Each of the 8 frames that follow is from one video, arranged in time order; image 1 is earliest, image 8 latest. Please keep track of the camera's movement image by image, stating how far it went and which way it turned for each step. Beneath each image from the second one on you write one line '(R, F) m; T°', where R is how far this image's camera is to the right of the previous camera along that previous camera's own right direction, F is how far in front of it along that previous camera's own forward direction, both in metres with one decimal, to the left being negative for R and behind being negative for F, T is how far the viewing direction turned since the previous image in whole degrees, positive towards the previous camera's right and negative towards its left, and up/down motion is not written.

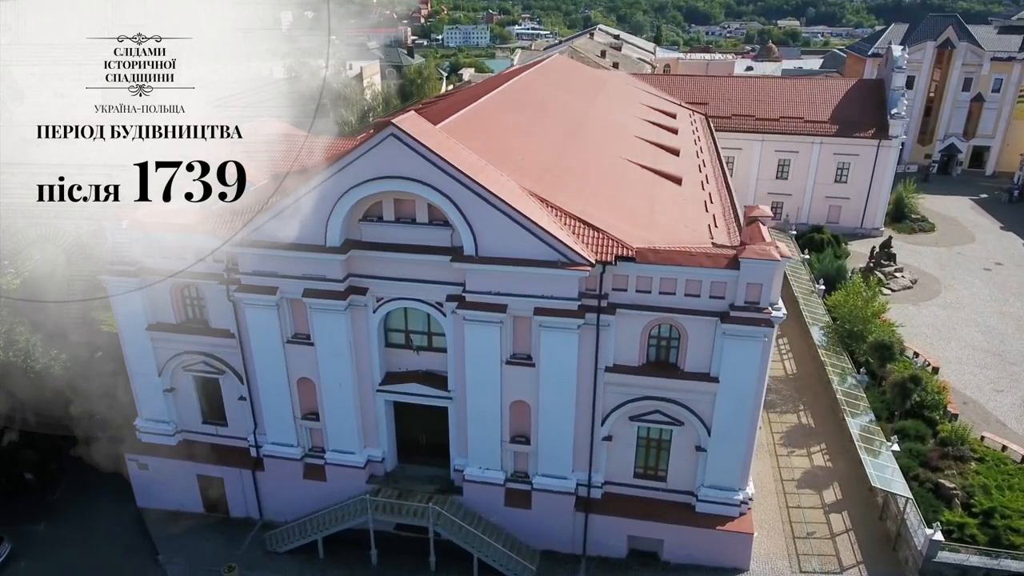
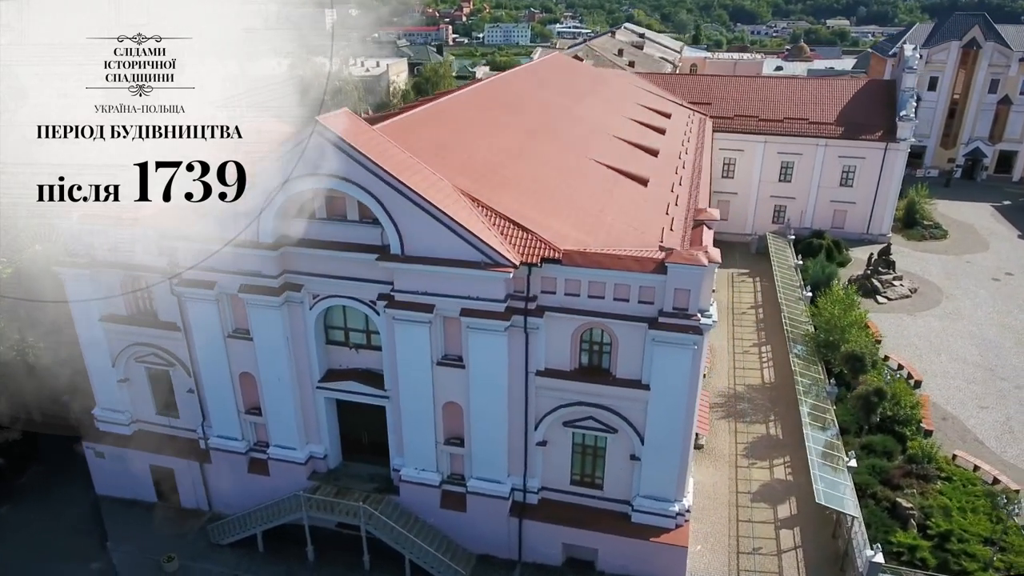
(+2.8, +0.4) m; -3°
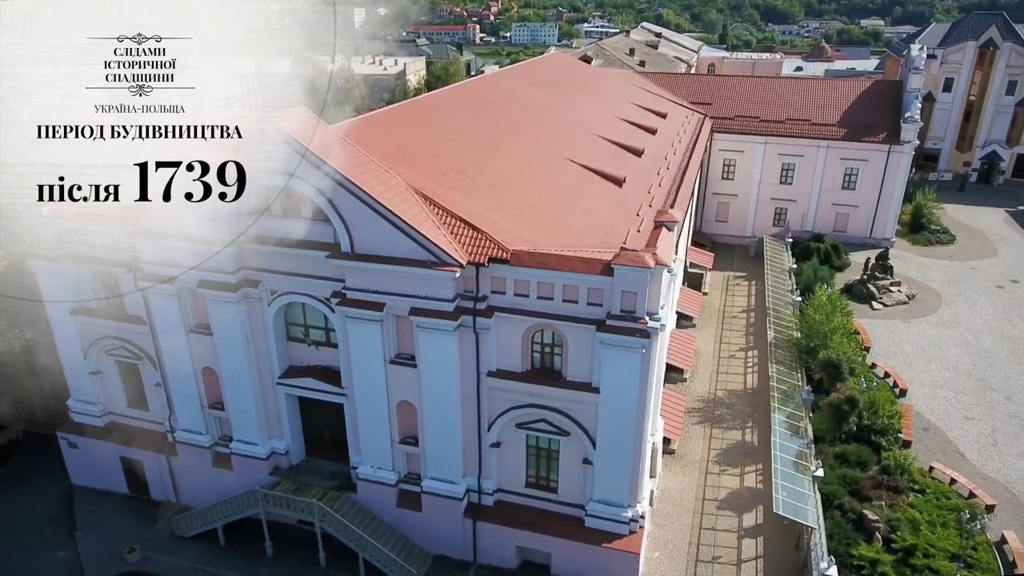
(+1.9, +0.2) m; -2°
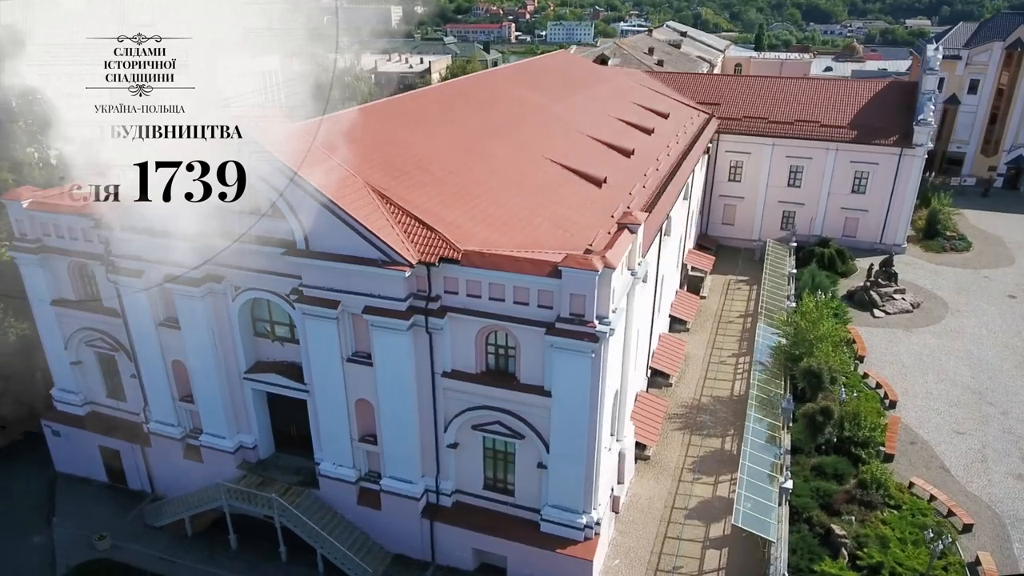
(+1.9, +0.2) m; -3°
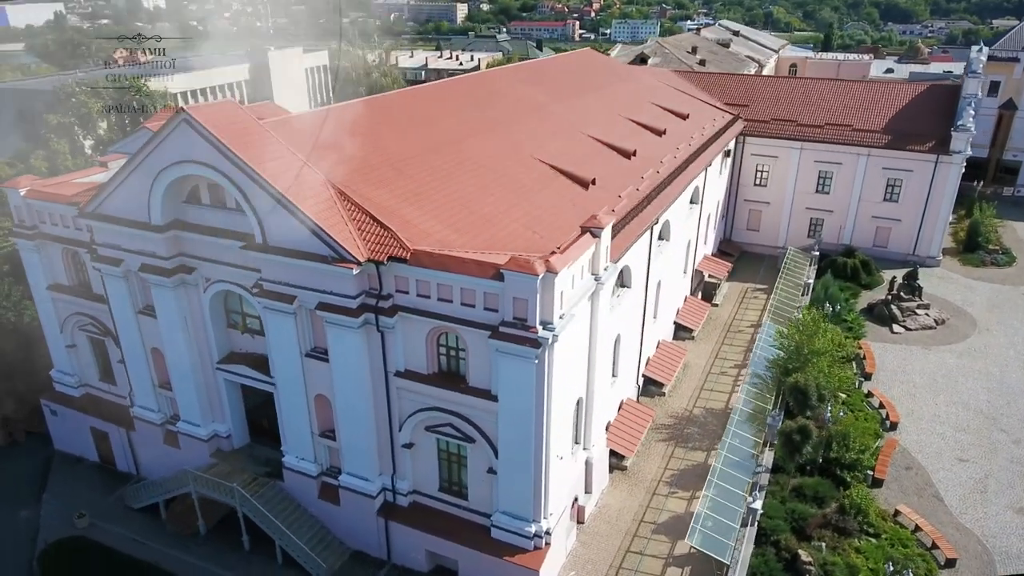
(+2.5, +0.4) m; -5°
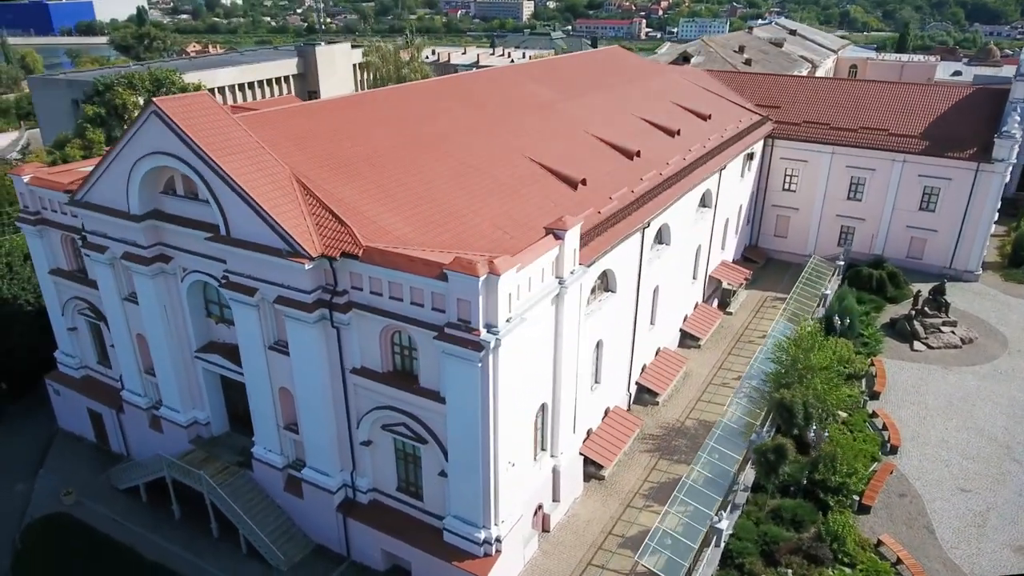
(+2.4, +0.5) m; -5°
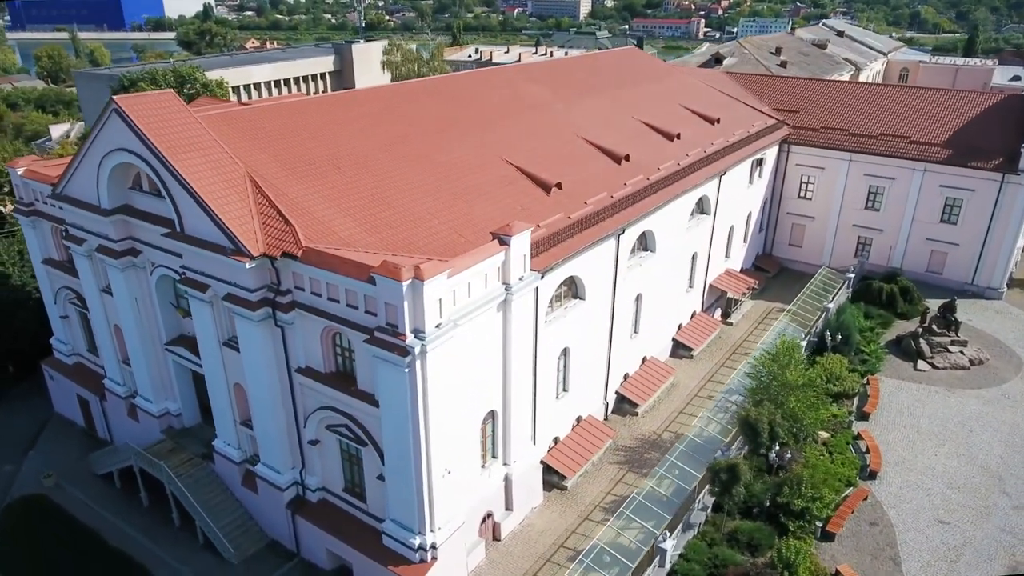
(+2.6, +0.4) m; -4°
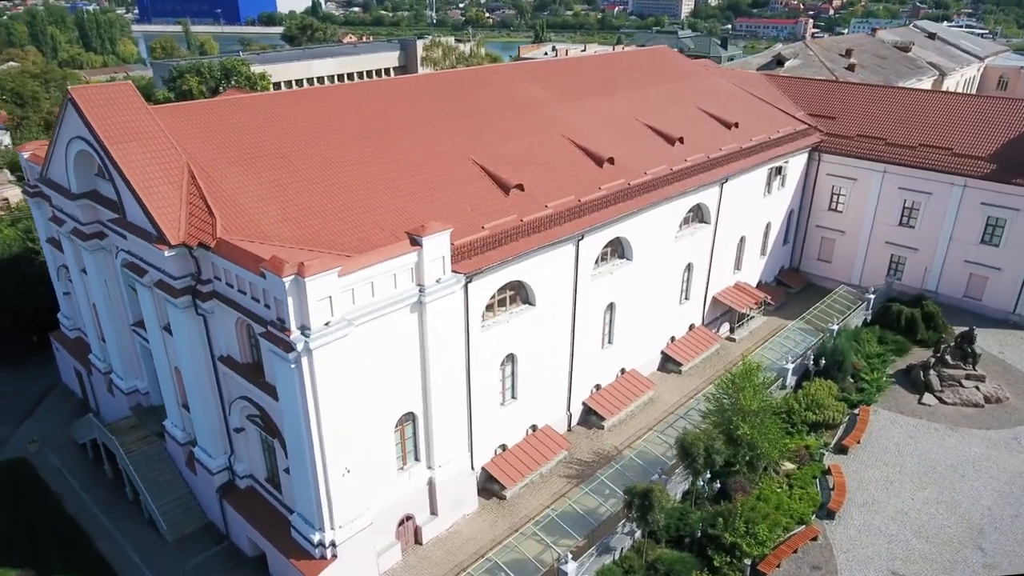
(+4.2, +0.7) m; -7°
